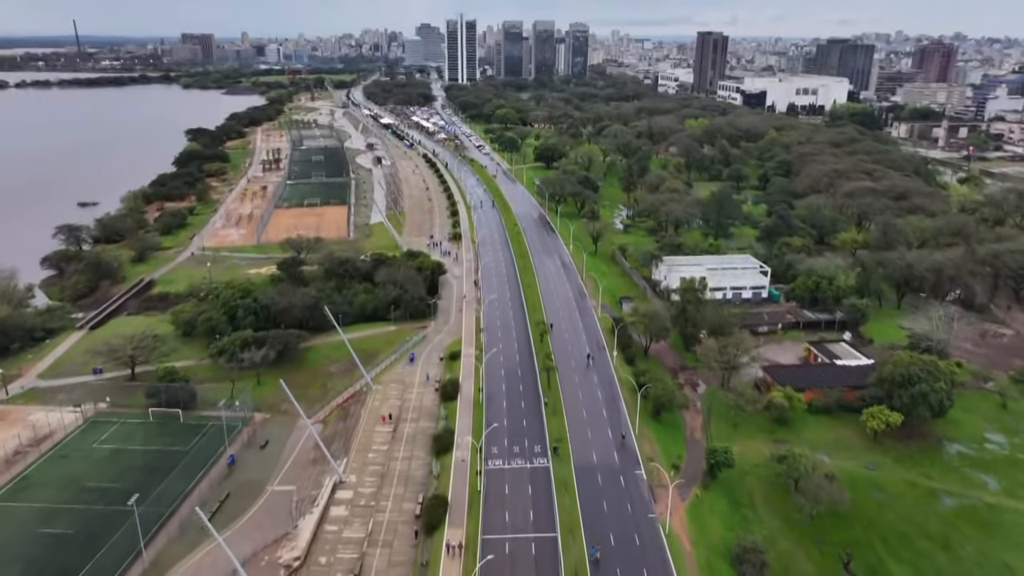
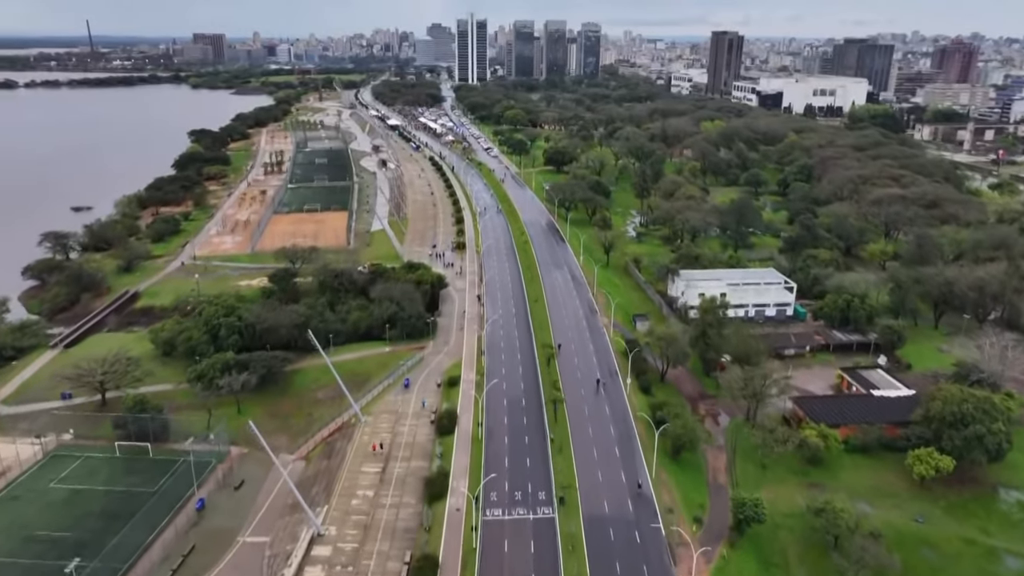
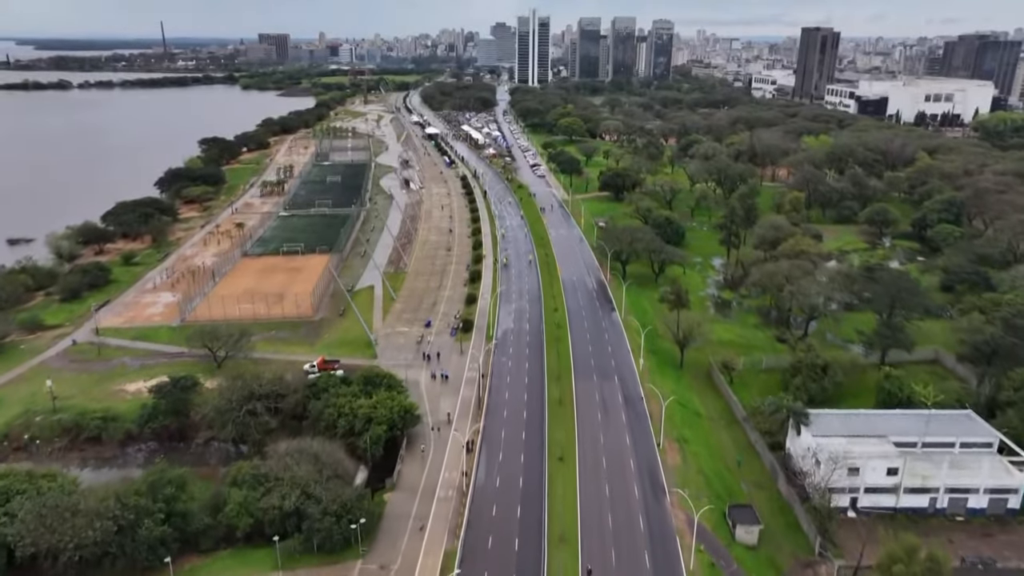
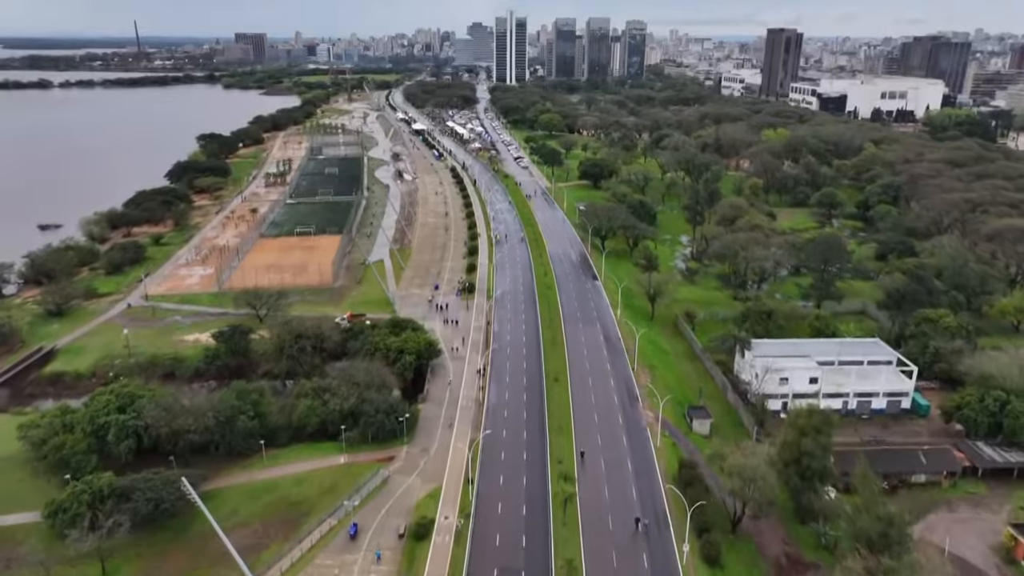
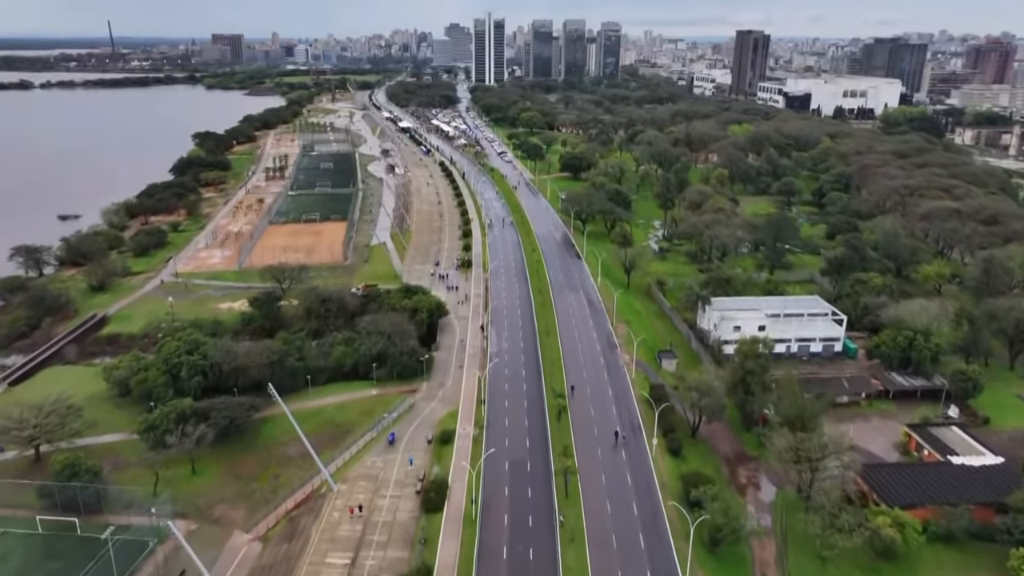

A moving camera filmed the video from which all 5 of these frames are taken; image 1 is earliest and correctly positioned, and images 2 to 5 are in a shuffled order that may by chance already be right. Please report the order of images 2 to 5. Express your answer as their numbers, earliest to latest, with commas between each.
2, 5, 4, 3
